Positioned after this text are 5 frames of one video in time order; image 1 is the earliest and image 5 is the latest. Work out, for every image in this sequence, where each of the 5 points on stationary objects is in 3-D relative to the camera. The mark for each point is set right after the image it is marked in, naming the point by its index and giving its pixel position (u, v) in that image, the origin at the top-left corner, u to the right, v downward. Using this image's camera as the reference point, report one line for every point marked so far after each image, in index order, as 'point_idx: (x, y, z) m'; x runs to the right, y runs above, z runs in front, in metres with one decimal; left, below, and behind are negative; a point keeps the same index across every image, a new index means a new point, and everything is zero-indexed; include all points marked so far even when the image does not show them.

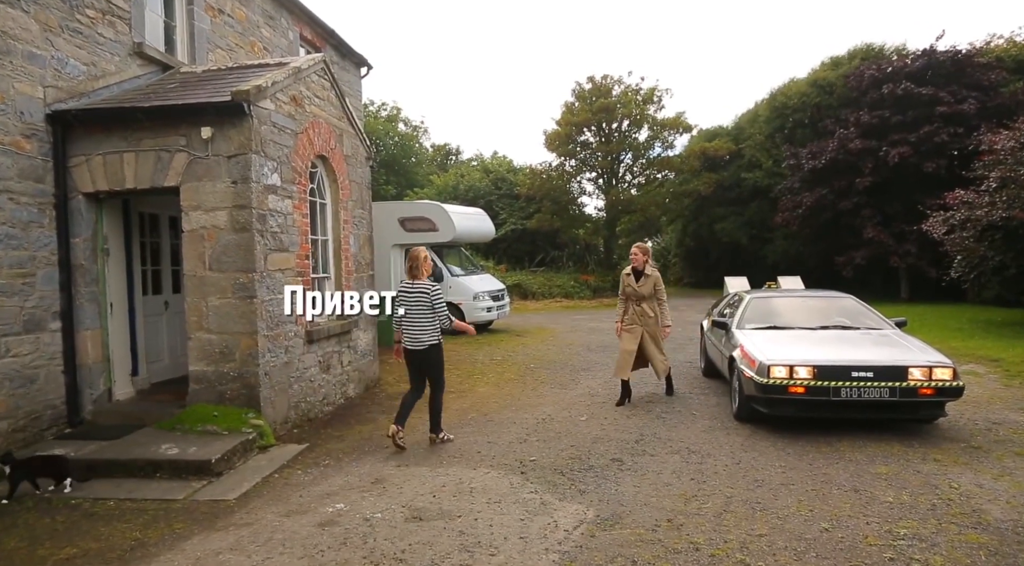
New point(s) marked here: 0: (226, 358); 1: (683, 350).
0: (-2.6, -0.7, +6.1) m
1: (+3.1, -1.2, +12.1) m
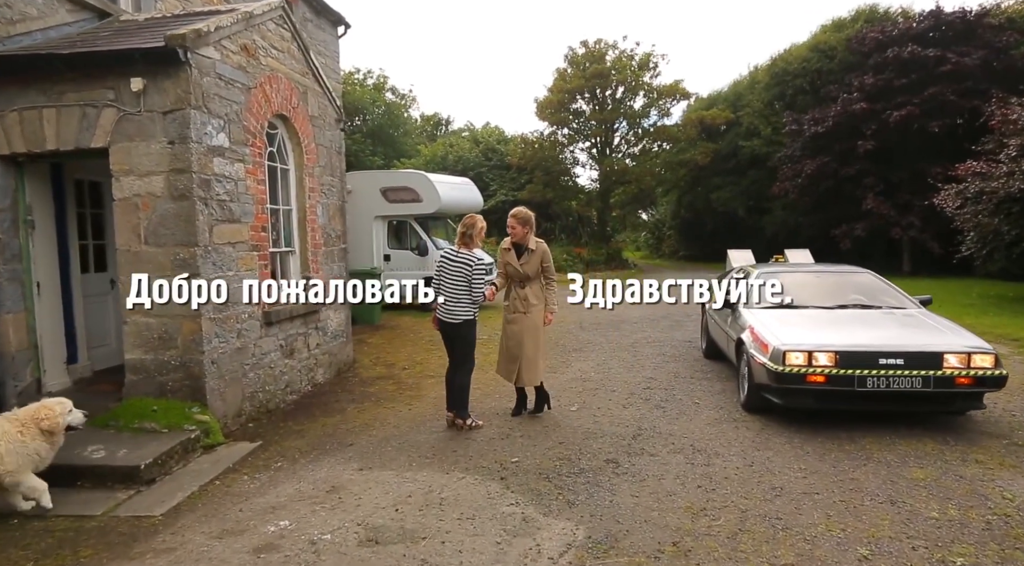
0: (-2.8, -0.5, +5.4) m
1: (+2.9, -0.8, +11.4) m
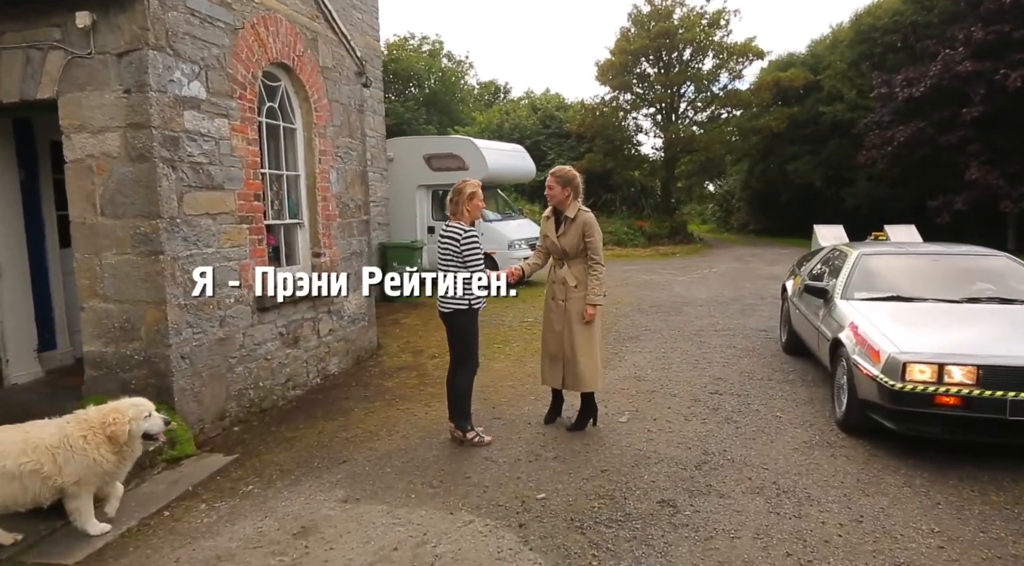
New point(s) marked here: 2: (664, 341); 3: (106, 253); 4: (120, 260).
0: (-2.6, -0.3, +4.5) m
1: (+3.6, -0.5, +10.0) m
2: (+1.9, -0.7, +8.2) m
3: (-2.7, +0.2, +4.4) m
4: (-2.6, +0.2, +4.4) m
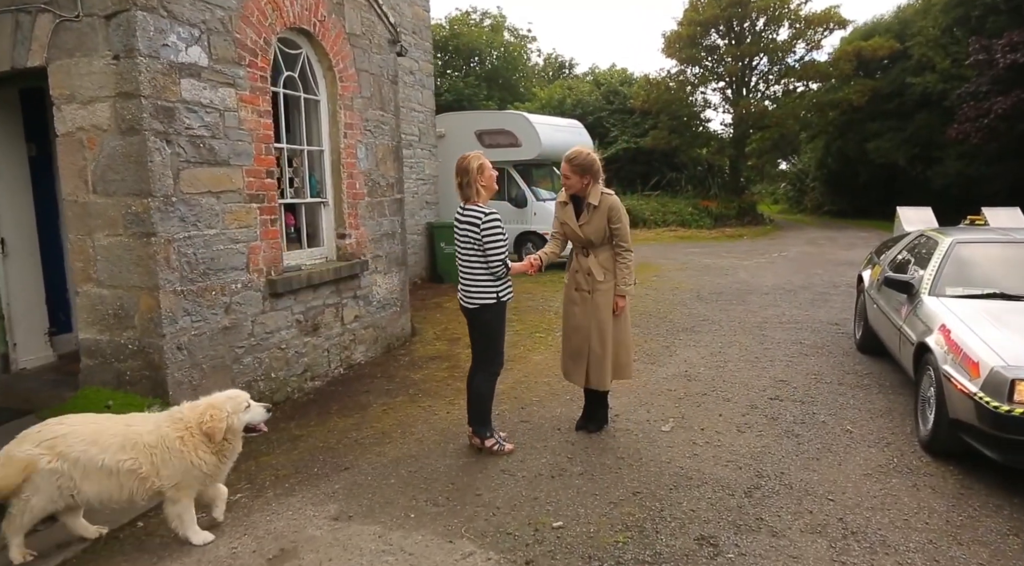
0: (-2.4, -0.2, +4.2) m
1: (+4.2, -0.3, +9.1) m
2: (+2.4, -0.6, +7.5) m
3: (-2.5, +0.3, +4.1) m
4: (-2.4, +0.3, +4.1) m
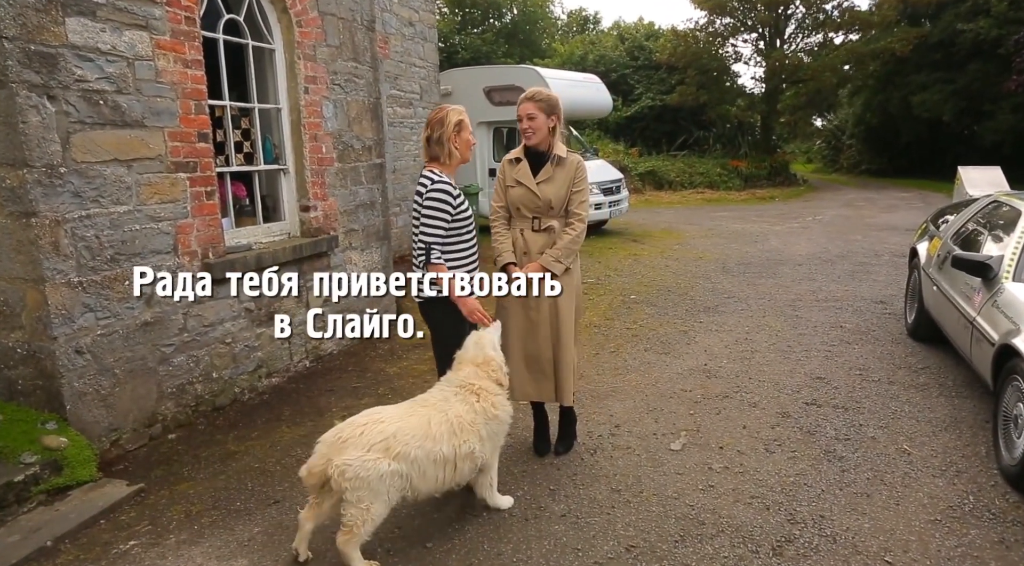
0: (-2.6, -0.2, +3.4) m
1: (+4.3, +0.1, +8.0) m
2: (+2.3, -0.3, +6.6) m
3: (-2.7, +0.4, +3.3) m
4: (-2.6, +0.3, +3.3) m
